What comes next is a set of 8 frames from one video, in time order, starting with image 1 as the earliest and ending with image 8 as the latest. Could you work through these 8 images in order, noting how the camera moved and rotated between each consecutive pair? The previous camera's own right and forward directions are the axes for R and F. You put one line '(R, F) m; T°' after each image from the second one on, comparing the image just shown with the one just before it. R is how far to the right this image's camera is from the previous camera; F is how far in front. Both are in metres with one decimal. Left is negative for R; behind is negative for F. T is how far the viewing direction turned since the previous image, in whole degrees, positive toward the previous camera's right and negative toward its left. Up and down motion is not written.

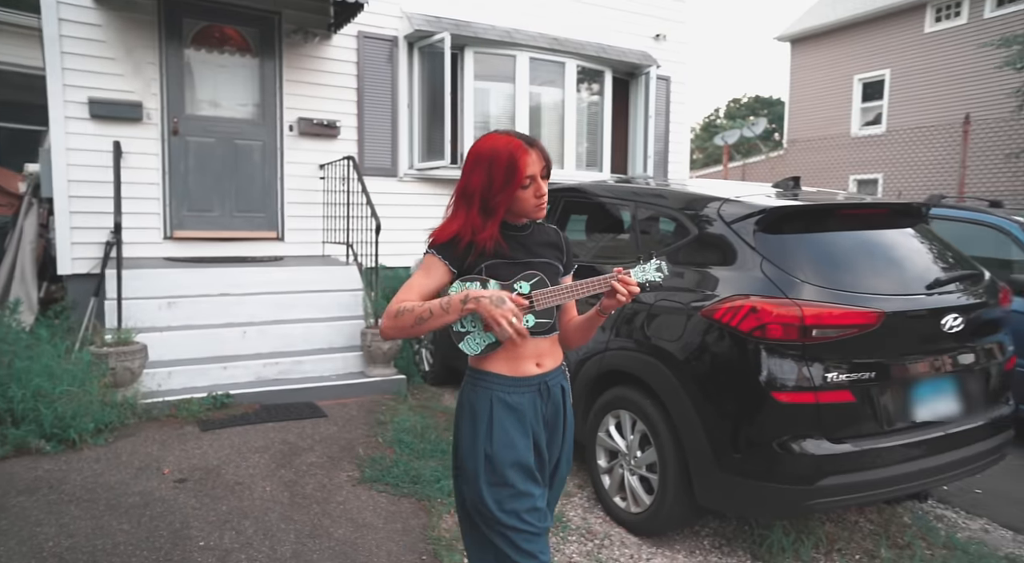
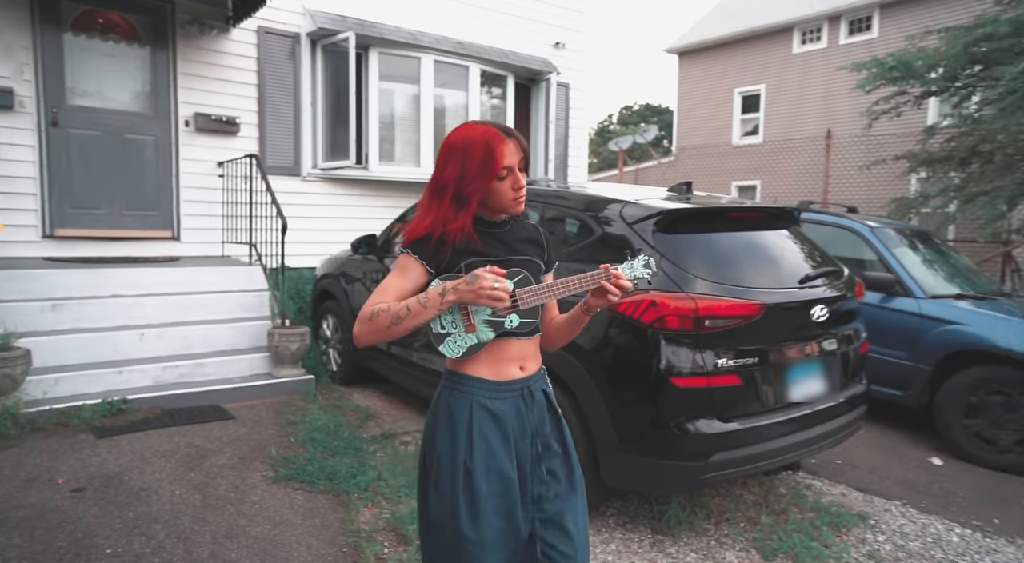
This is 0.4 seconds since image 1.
(-0.1, -0.1) m; +9°
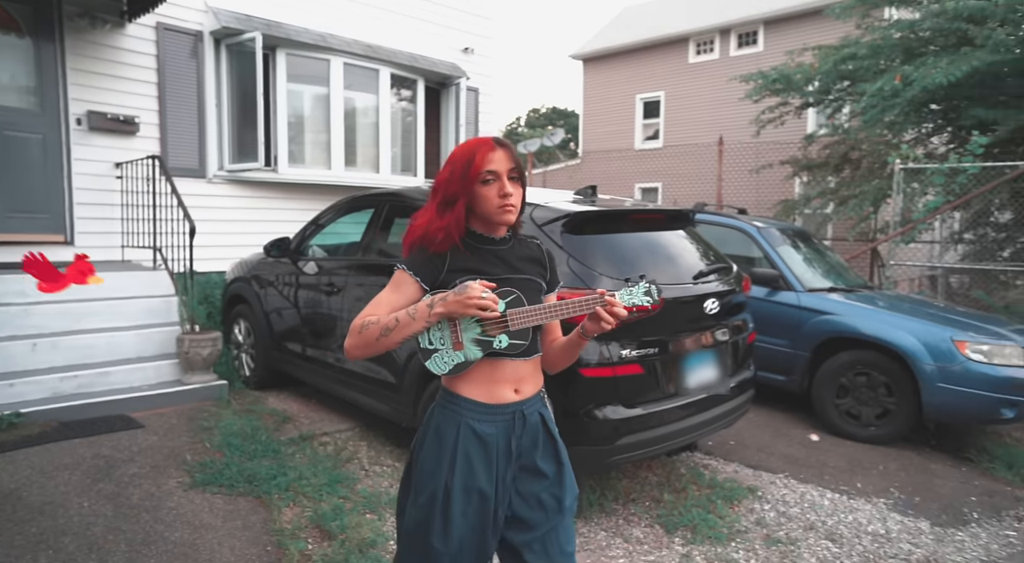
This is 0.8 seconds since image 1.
(0.0, -0.2) m; +8°
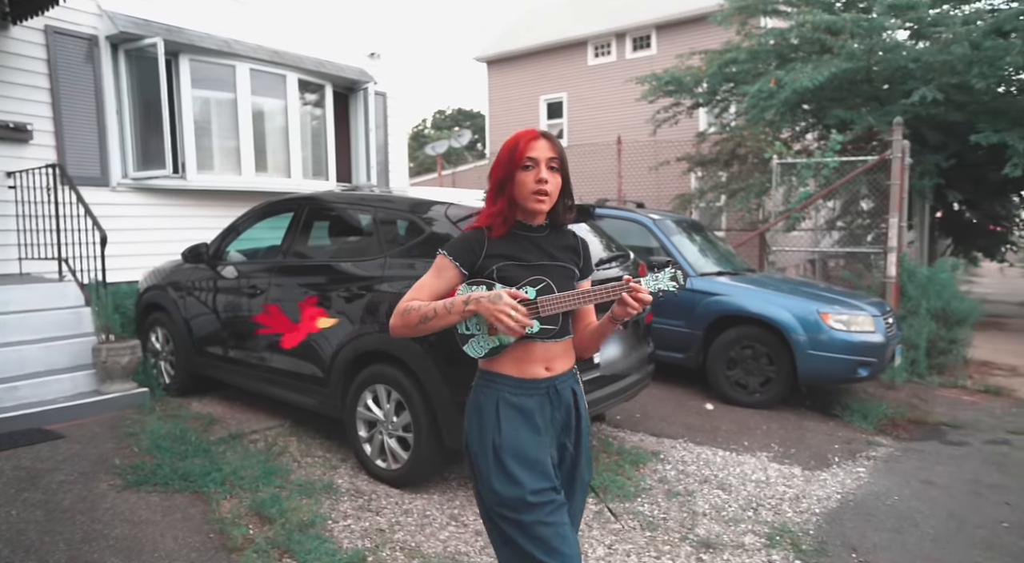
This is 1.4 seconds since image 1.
(0.0, -0.3) m; +8°
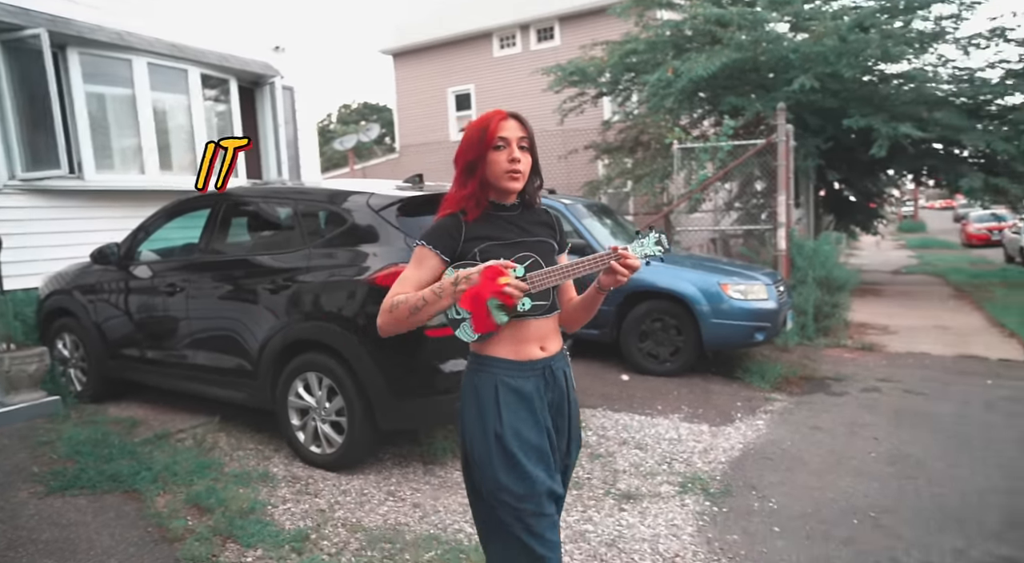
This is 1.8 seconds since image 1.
(0.0, -0.2) m; +7°
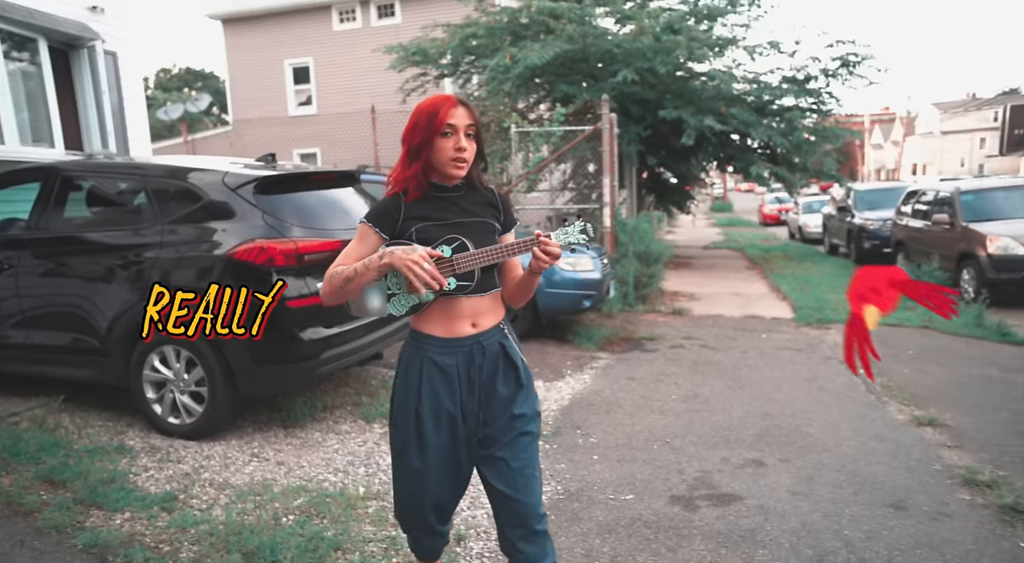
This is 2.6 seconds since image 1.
(-0.1, -0.4) m; +14°
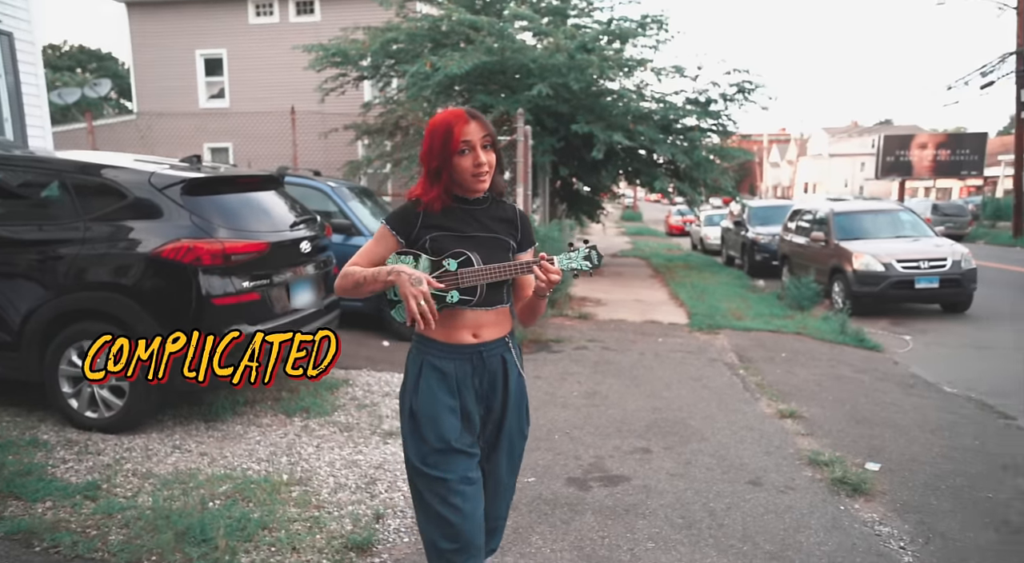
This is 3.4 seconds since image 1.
(0.0, -0.4) m; +8°
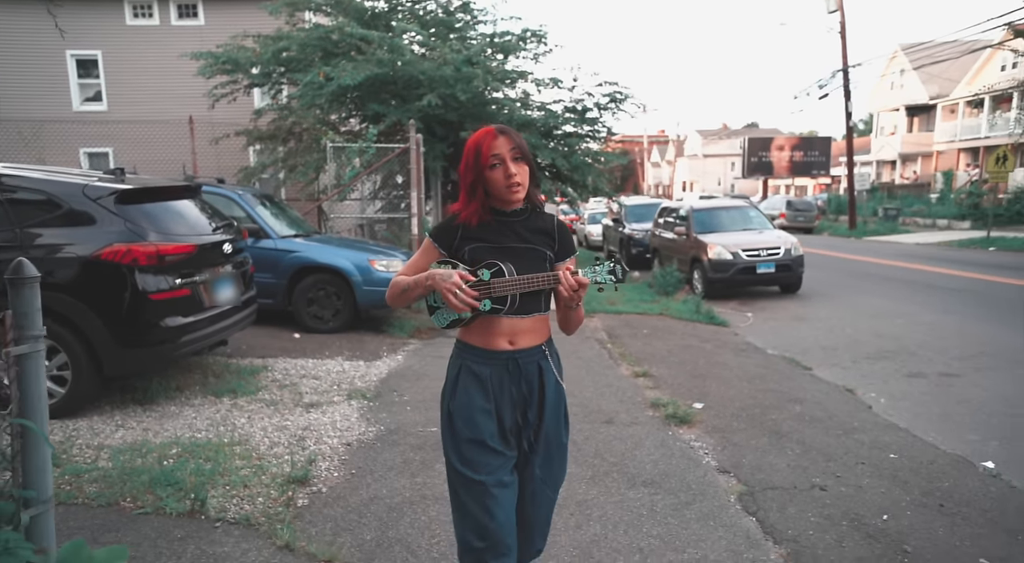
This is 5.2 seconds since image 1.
(0.0, -0.9) m; +9°
